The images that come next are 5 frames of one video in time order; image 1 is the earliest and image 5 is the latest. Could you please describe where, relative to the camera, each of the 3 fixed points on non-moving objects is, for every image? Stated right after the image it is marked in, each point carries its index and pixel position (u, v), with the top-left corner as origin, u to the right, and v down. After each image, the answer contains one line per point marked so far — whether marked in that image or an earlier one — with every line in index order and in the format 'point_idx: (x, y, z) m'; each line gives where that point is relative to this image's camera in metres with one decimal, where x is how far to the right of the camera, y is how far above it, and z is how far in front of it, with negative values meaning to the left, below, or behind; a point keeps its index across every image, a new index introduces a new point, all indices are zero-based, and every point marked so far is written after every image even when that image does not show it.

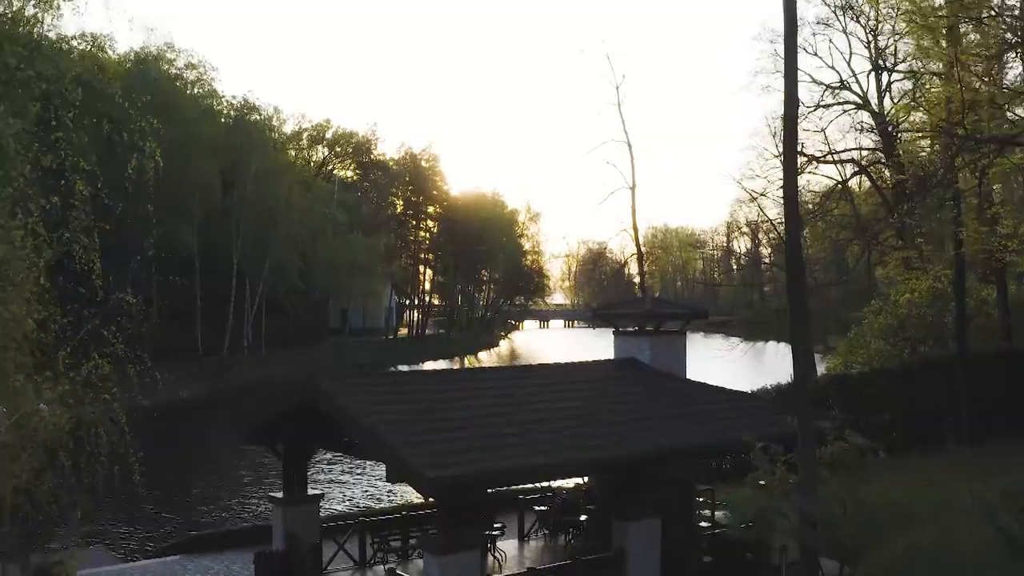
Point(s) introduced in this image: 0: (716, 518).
0: (+2.1, -2.4, +9.1) m
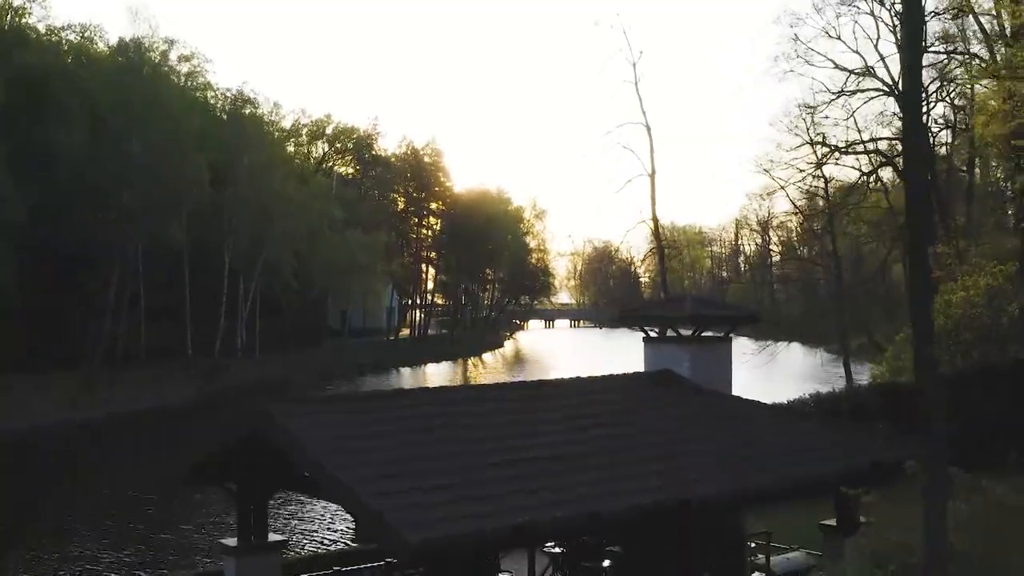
0: (+2.2, -2.4, +7.8) m
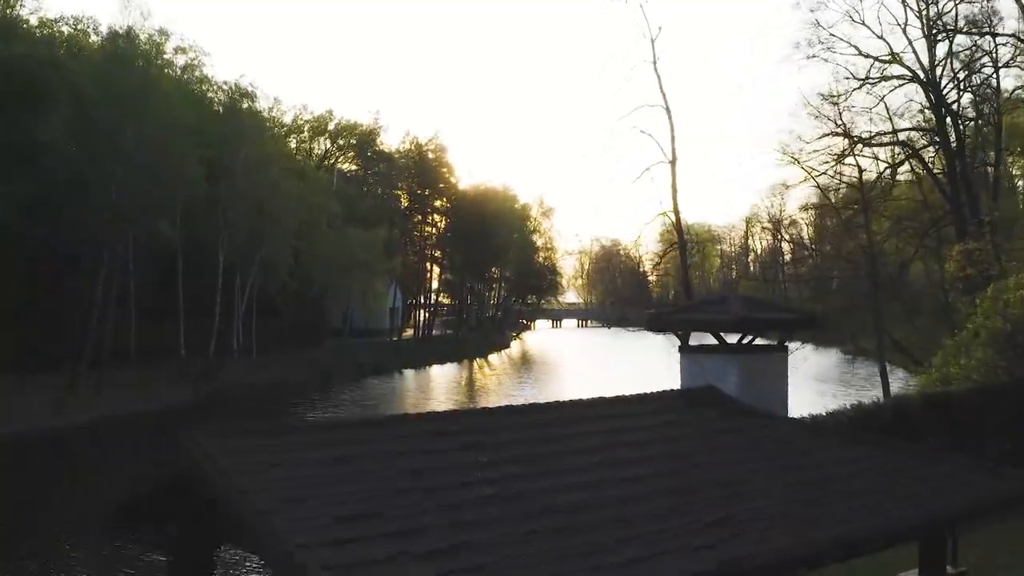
0: (+2.3, -2.4, +6.8) m
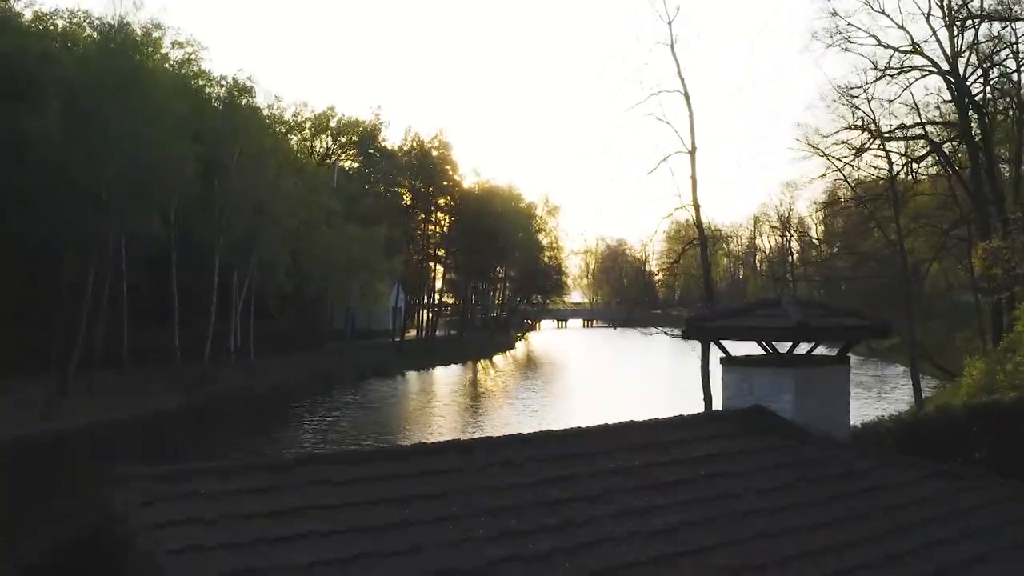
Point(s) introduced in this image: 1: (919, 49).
0: (+2.3, -2.4, +6.0) m
1: (+9.2, +5.5, +19.8) m
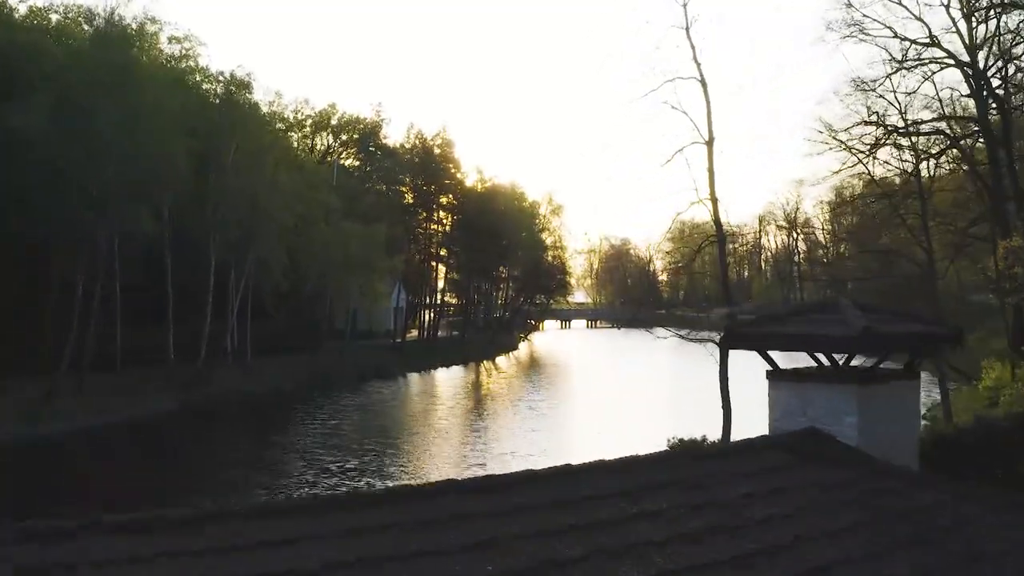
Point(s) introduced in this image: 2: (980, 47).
0: (+2.4, -2.4, +5.3) m
1: (+9.3, +5.4, +19.1) m
2: (+10.2, +5.2, +18.9) m
